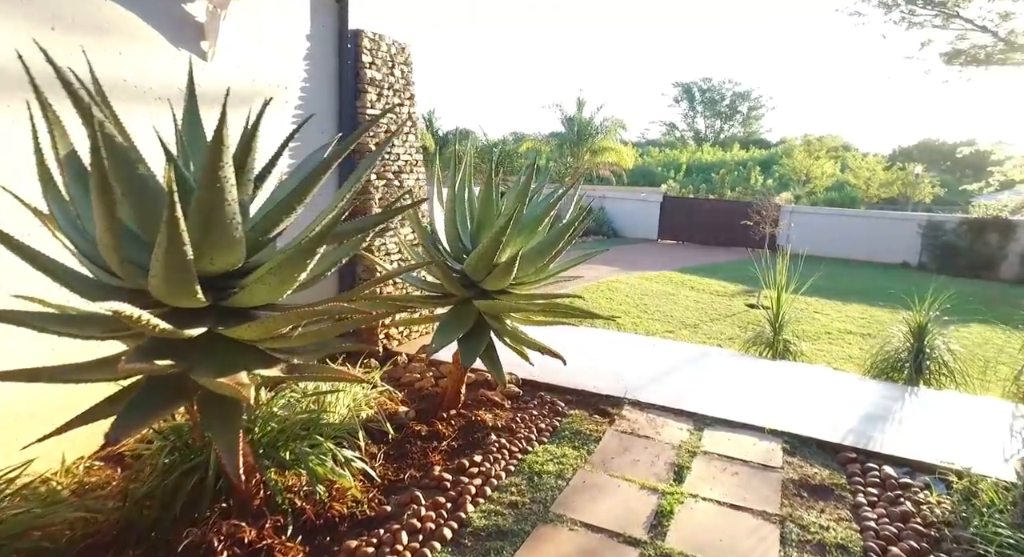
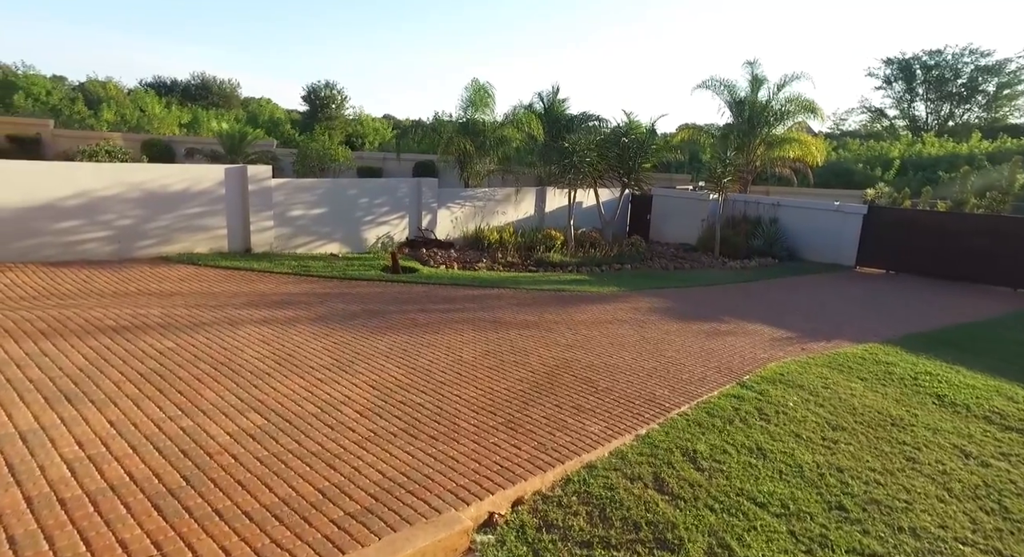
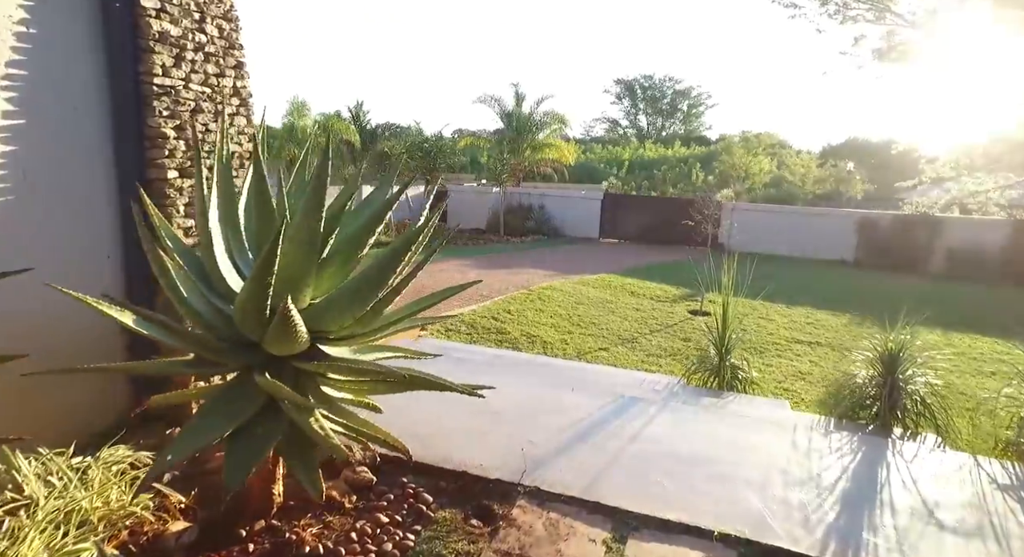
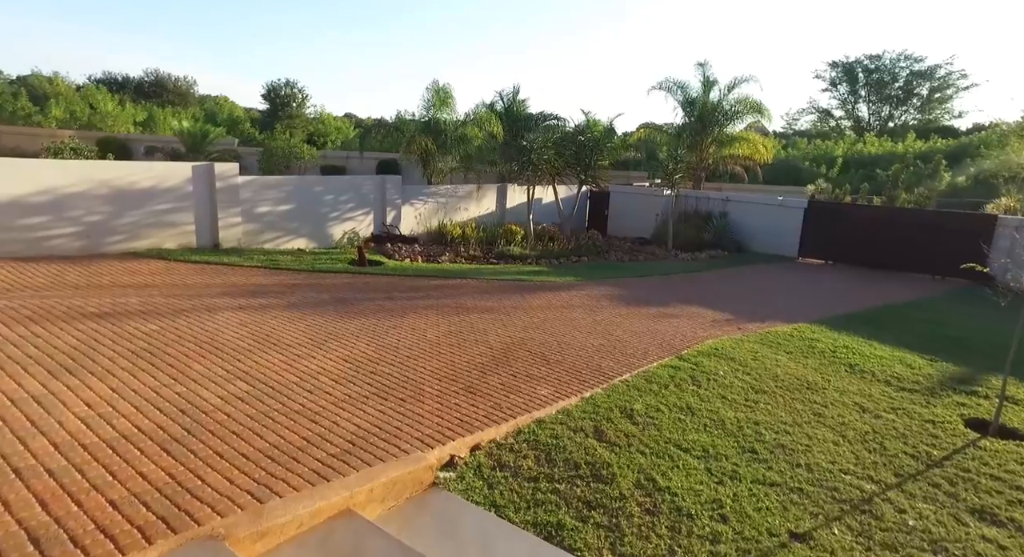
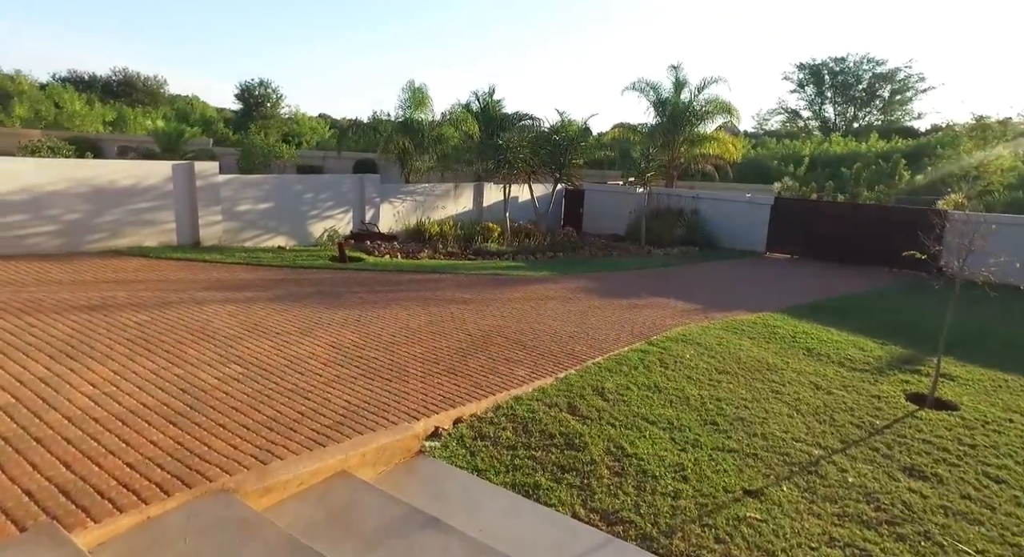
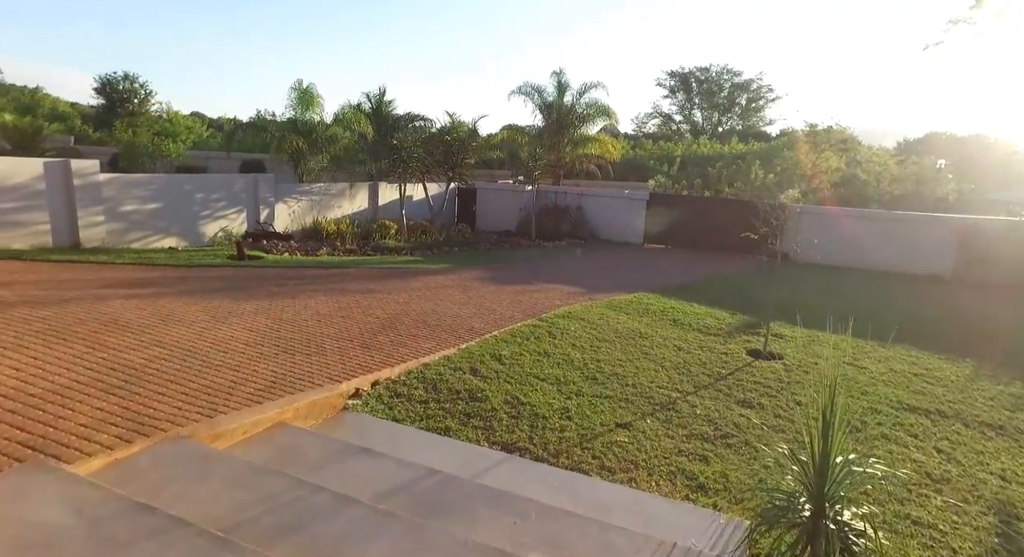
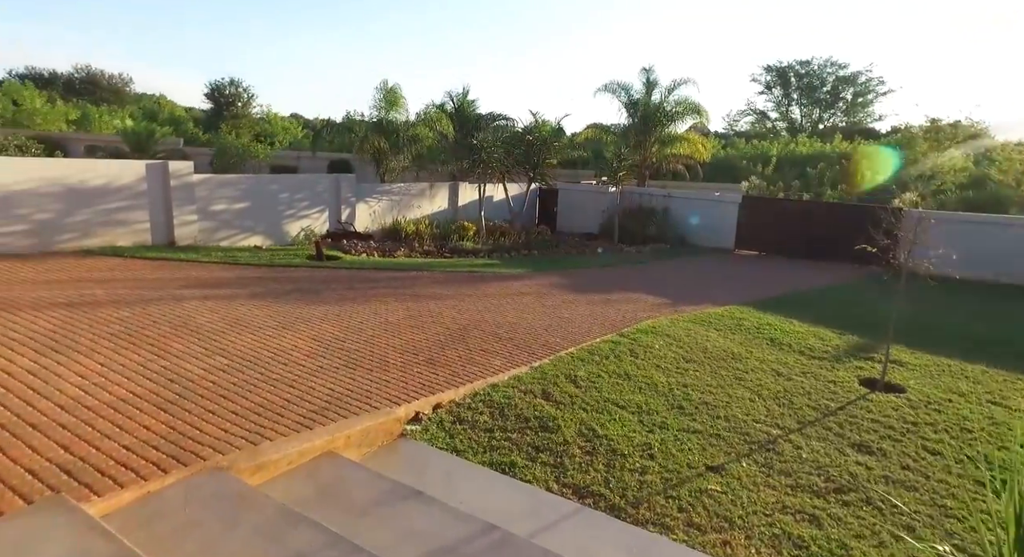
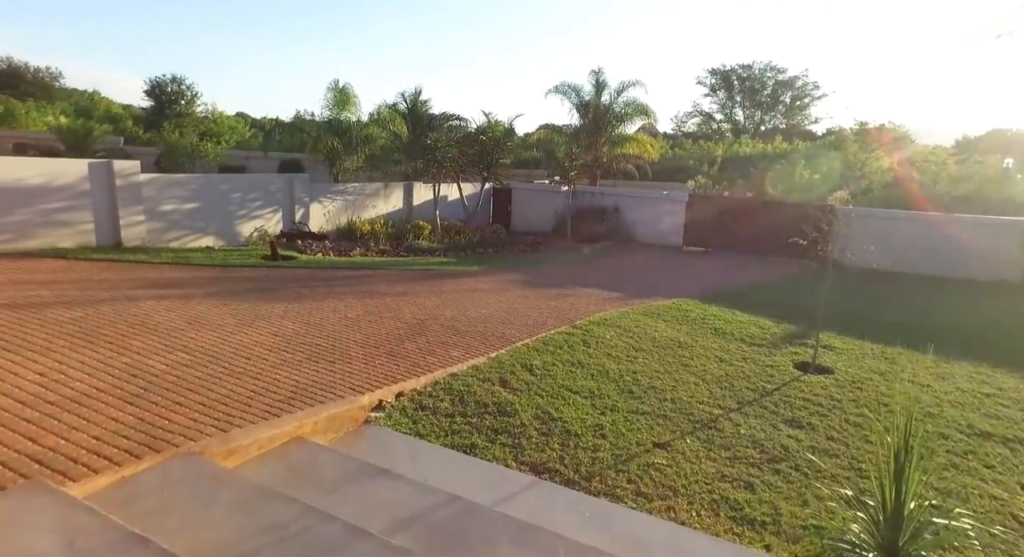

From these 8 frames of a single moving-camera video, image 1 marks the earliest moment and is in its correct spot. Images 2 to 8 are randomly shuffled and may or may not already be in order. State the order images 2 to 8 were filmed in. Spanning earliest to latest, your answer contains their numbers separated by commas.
3, 6, 8, 7, 5, 4, 2
